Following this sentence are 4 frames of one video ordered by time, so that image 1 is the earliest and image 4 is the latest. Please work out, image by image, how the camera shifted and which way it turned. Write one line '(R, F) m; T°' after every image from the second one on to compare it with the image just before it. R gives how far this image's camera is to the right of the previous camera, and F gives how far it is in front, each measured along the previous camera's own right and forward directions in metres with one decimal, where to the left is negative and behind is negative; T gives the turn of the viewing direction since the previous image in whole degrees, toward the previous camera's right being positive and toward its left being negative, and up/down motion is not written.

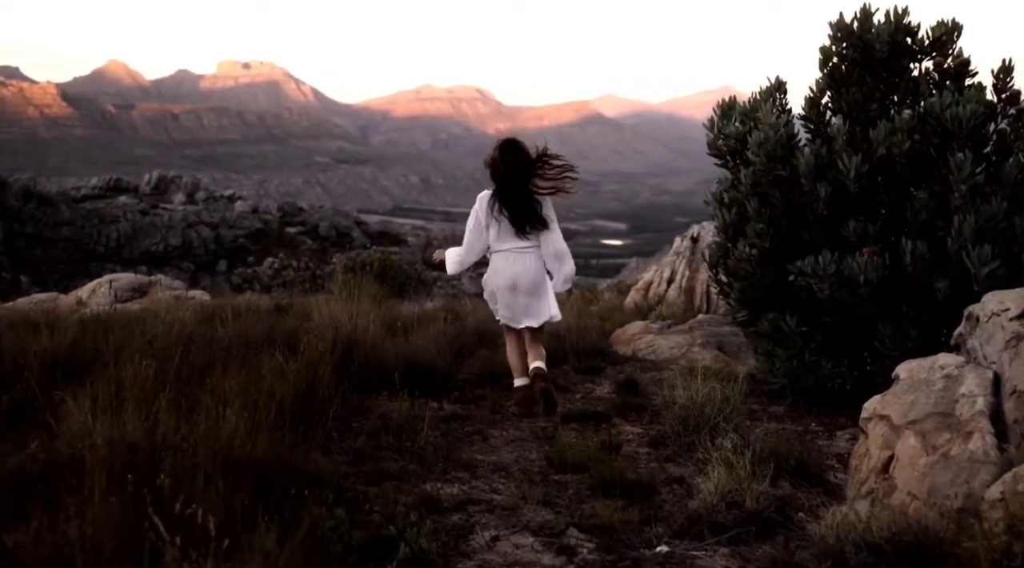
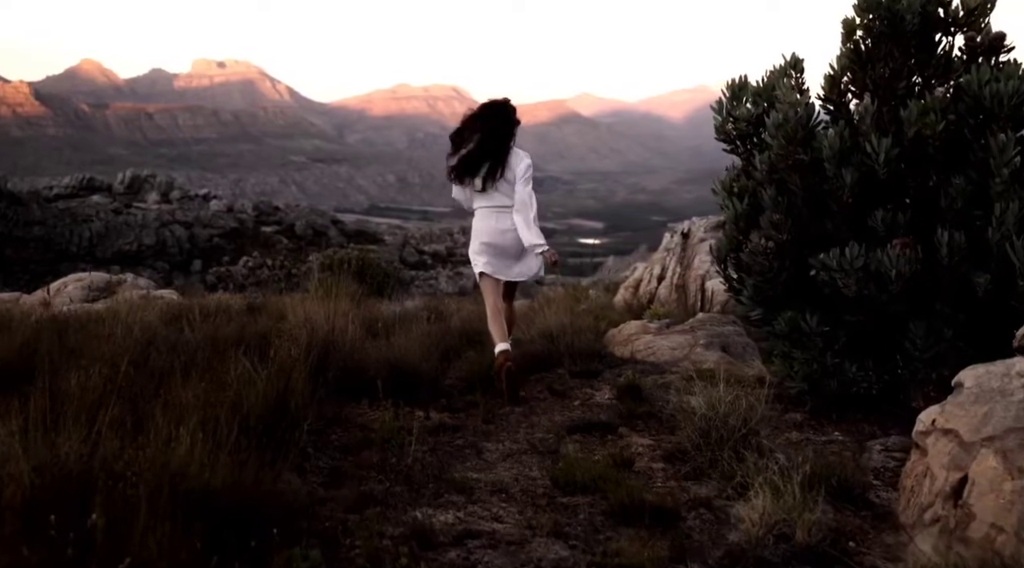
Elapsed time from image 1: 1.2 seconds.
(-0.1, +0.6) m; +1°
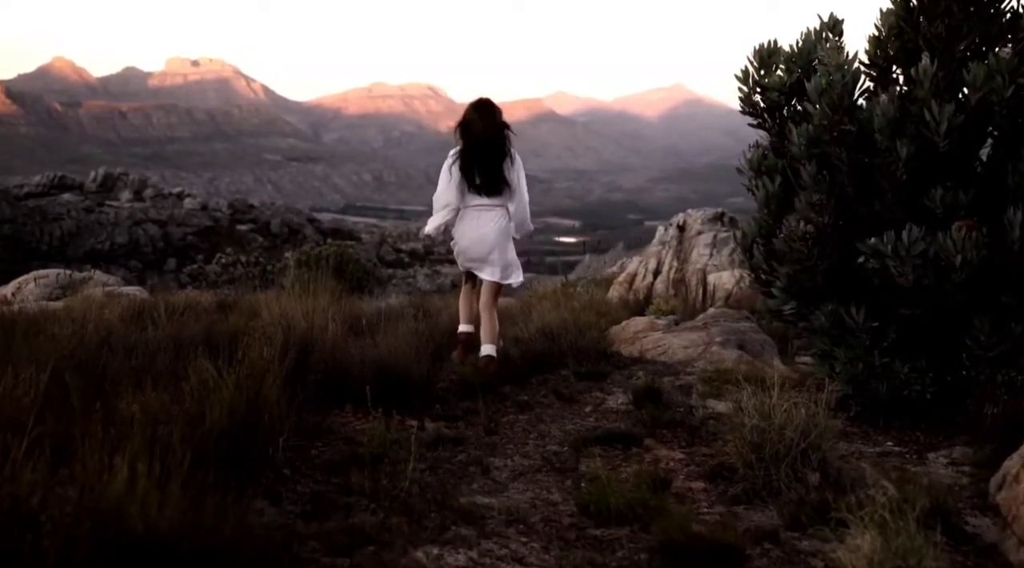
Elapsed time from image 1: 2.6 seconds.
(-0.2, +0.8) m; +1°
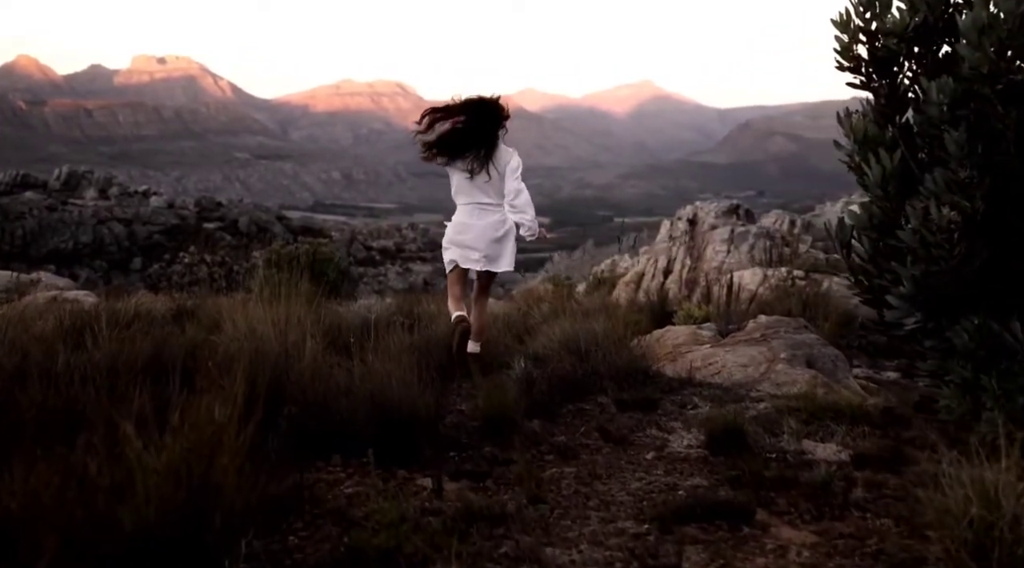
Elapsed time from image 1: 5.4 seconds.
(-0.3, +1.4) m; +2°
